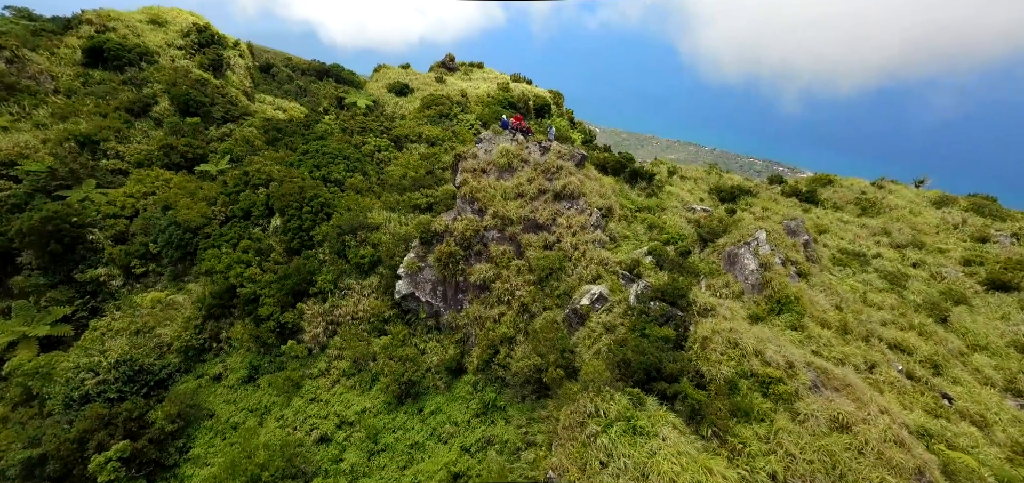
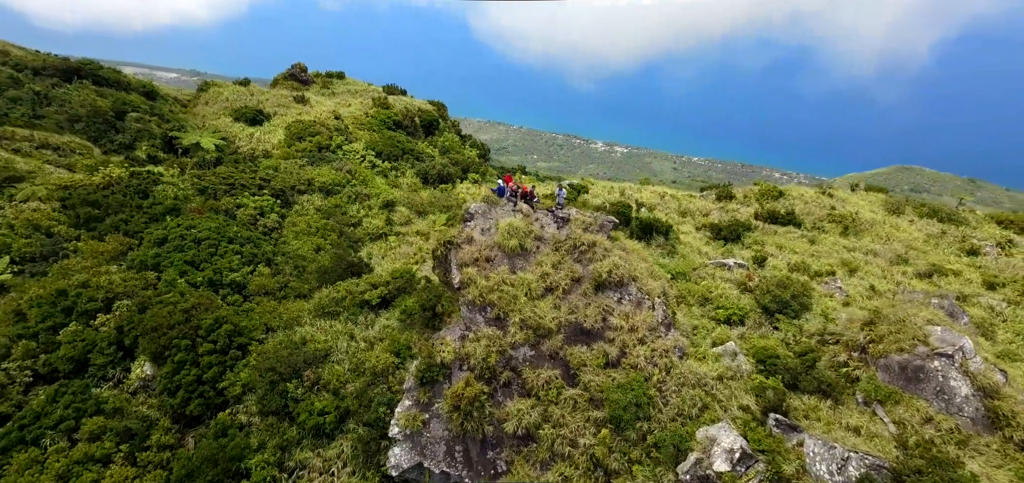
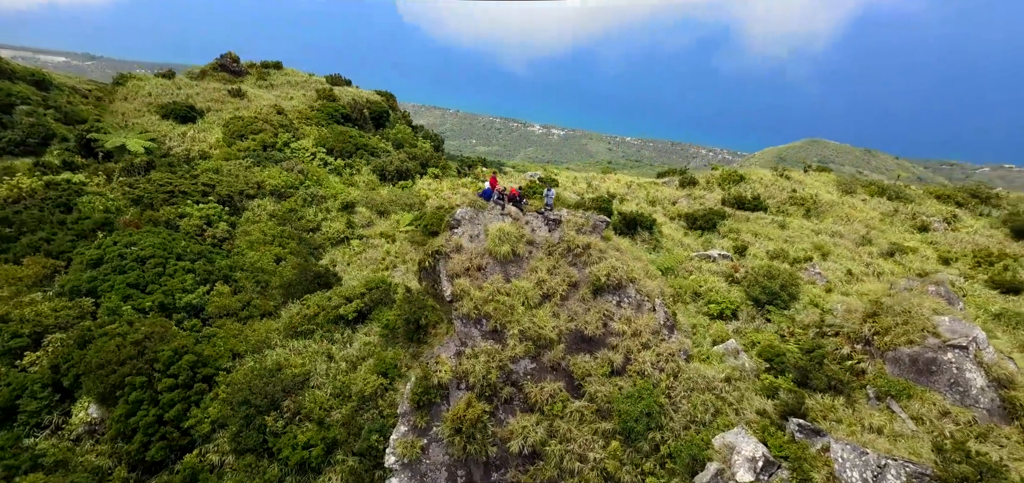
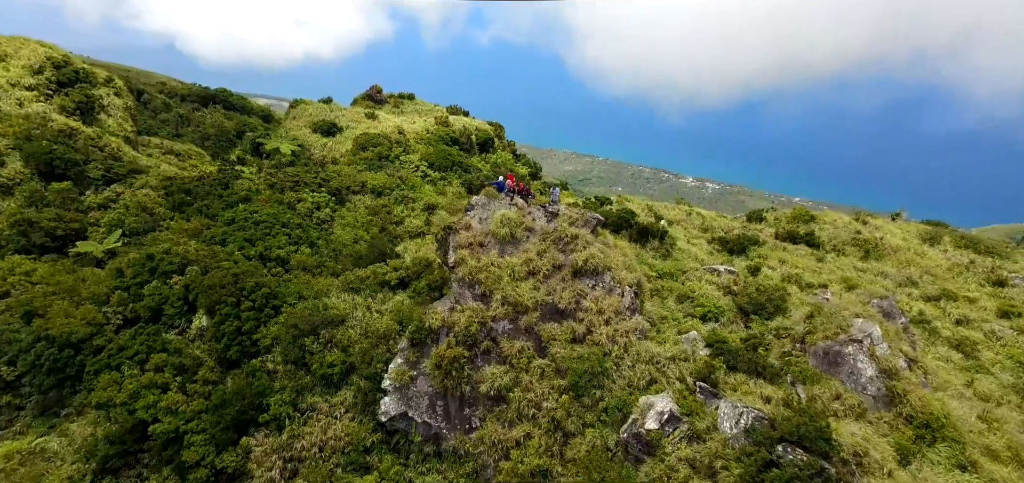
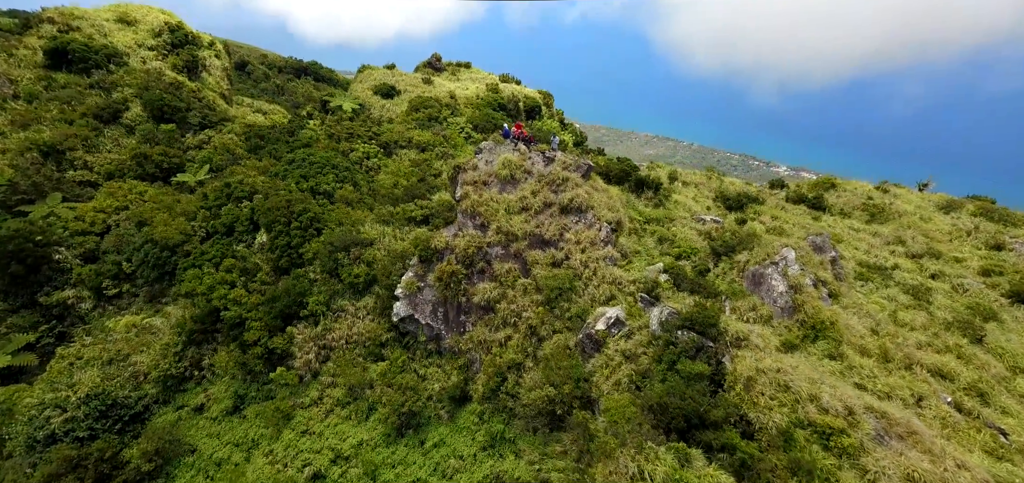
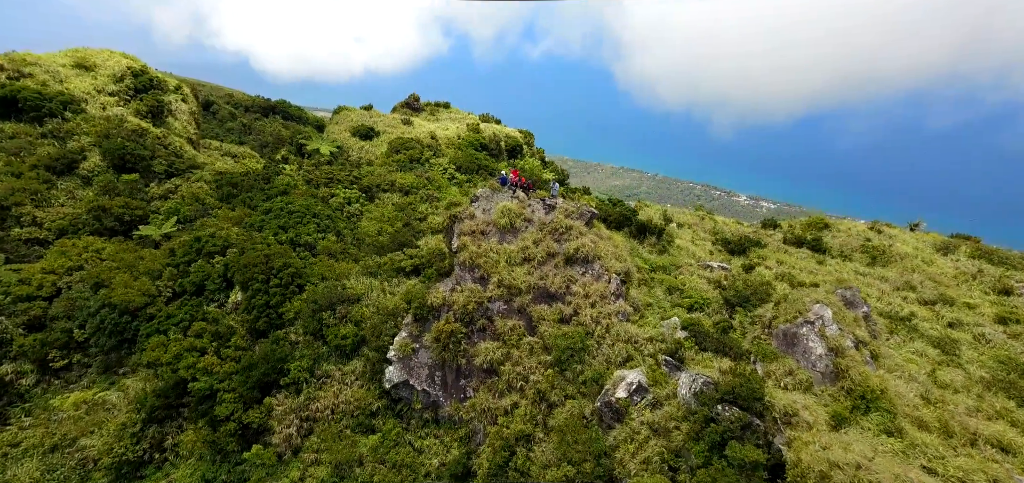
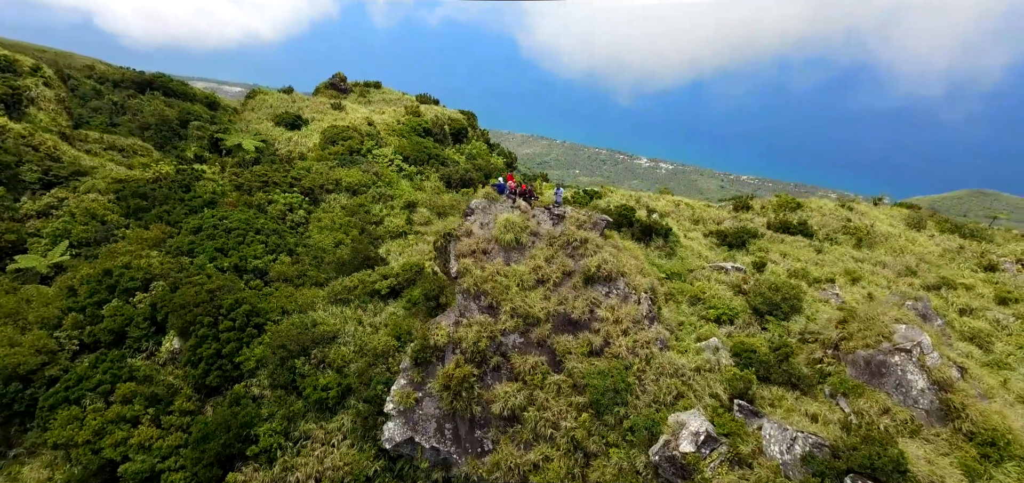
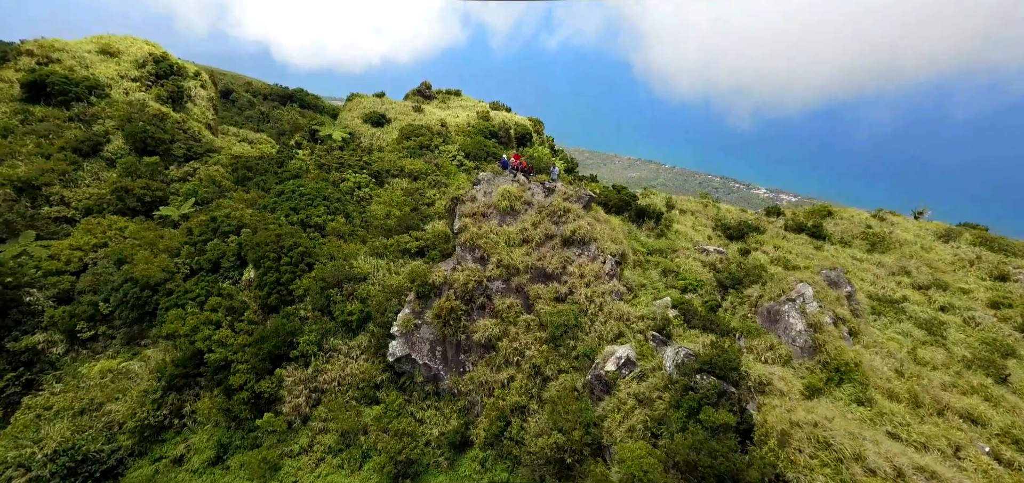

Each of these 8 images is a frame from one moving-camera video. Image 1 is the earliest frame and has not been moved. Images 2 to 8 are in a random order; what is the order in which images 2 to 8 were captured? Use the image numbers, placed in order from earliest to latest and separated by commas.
5, 8, 6, 4, 7, 2, 3
